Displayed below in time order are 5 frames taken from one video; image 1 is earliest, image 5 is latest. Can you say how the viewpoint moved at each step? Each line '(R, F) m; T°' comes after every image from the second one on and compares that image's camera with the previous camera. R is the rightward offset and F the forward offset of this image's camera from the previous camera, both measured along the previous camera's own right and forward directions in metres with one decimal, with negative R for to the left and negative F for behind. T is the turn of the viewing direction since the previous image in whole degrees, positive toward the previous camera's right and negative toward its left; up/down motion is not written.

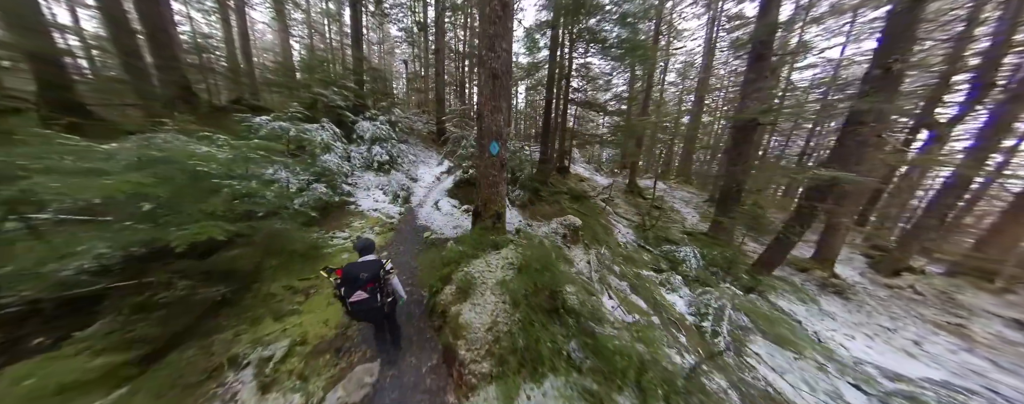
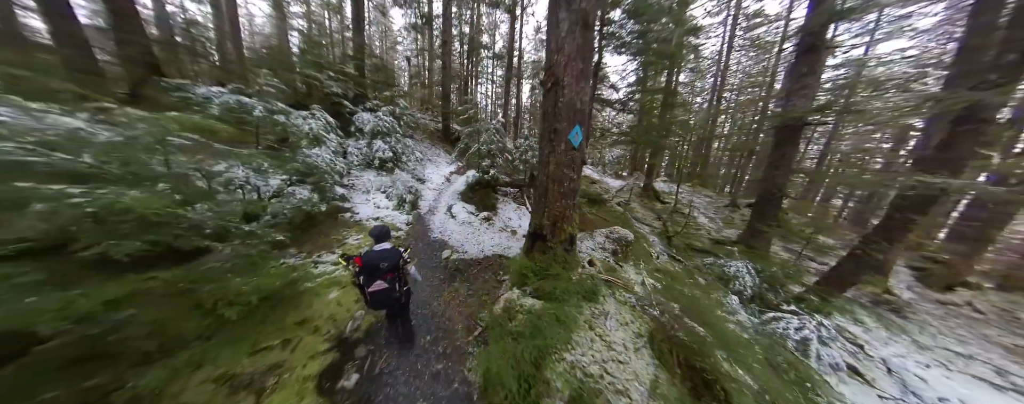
(-0.7, +0.9) m; +1°
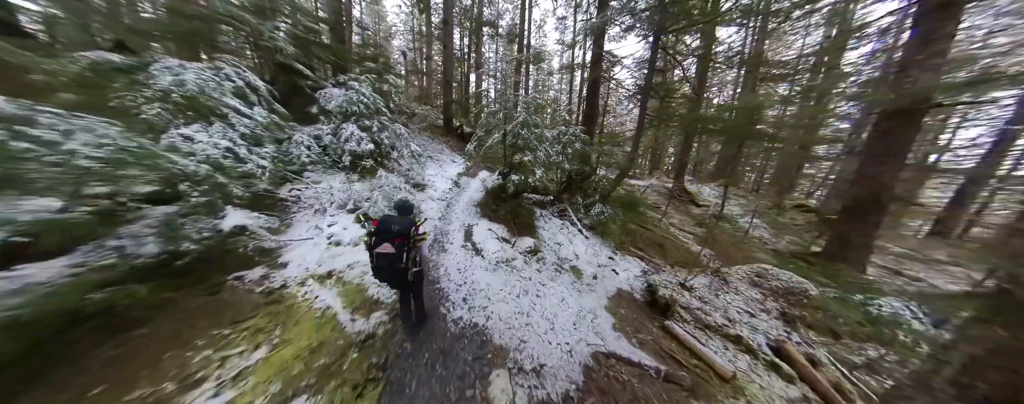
(-0.9, +1.8) m; +1°
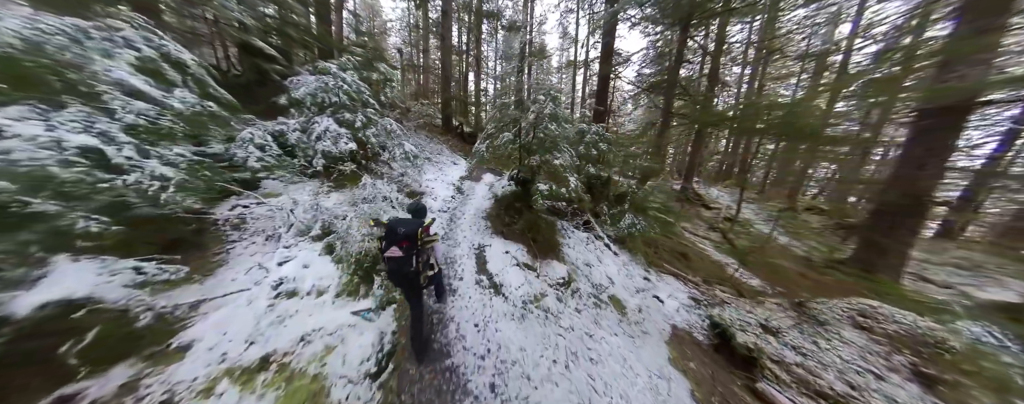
(-0.3, +0.6) m; +1°
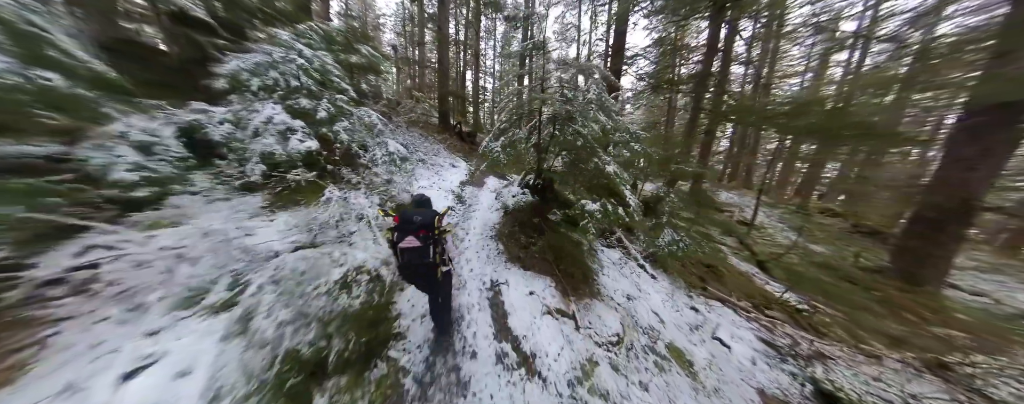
(-0.2, +0.6) m; +1°
